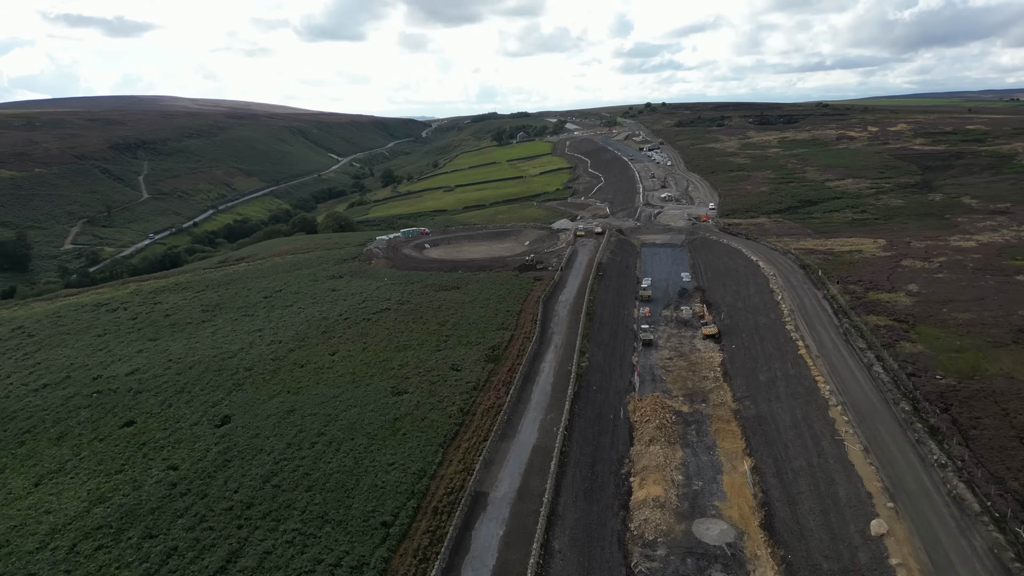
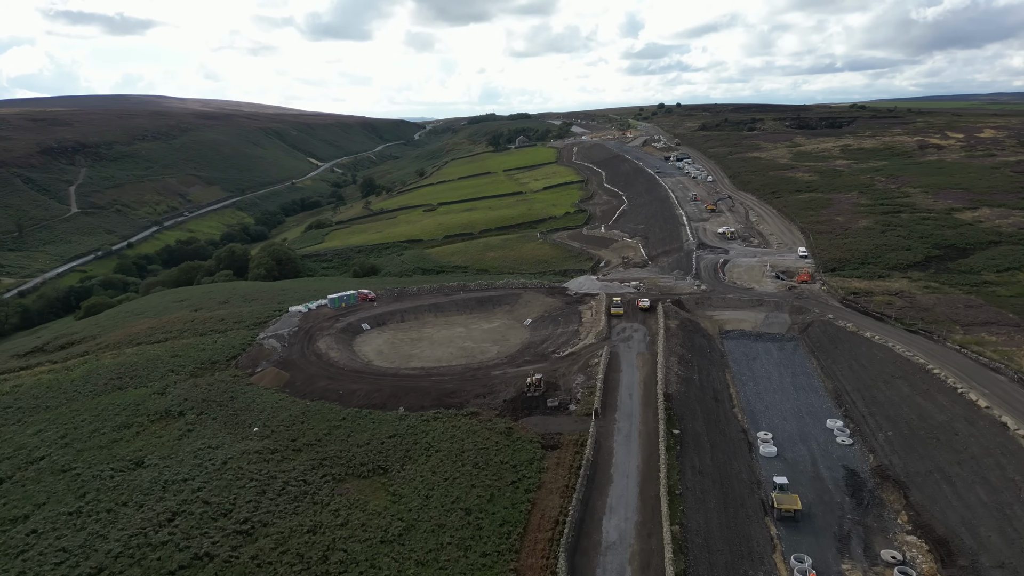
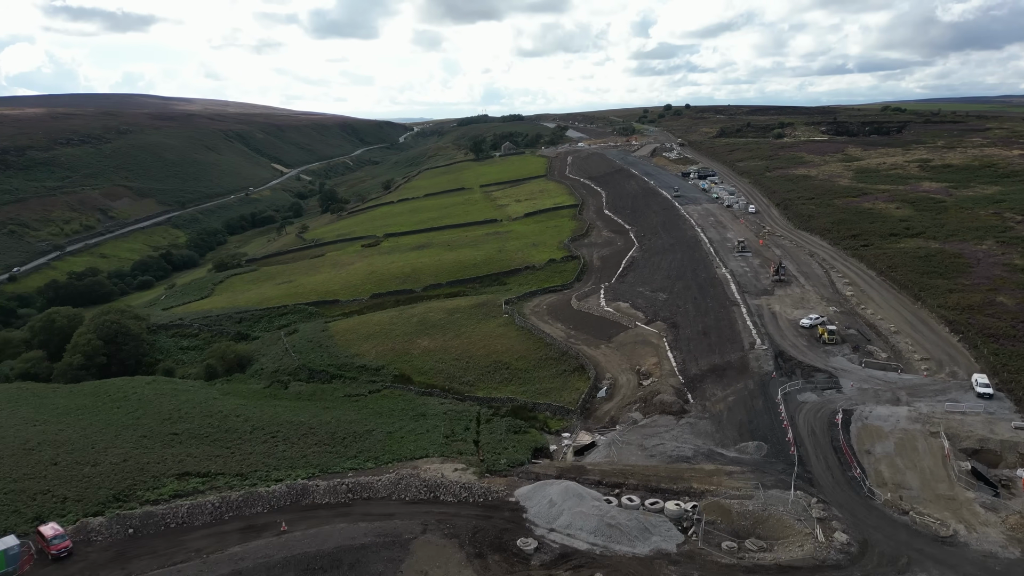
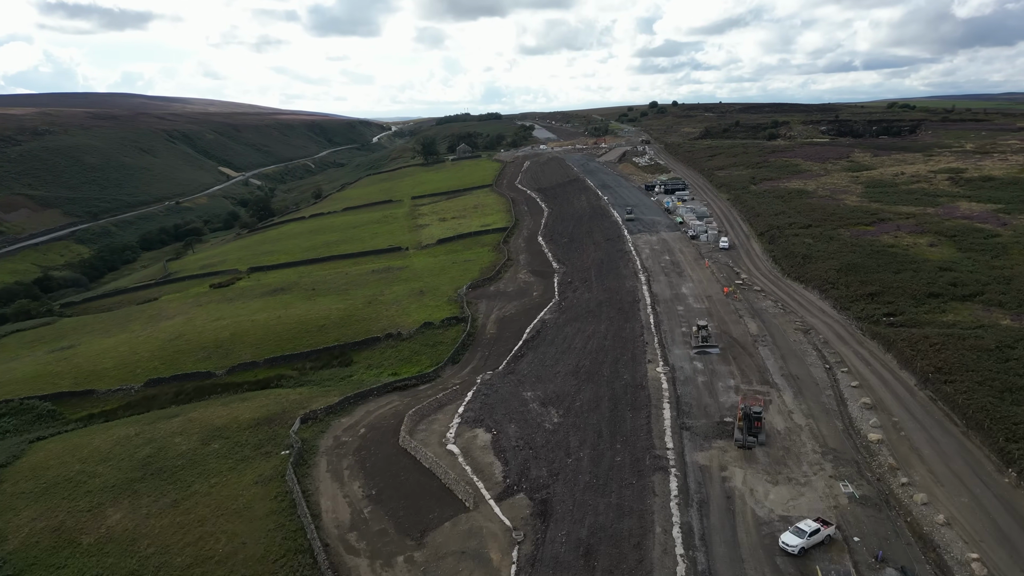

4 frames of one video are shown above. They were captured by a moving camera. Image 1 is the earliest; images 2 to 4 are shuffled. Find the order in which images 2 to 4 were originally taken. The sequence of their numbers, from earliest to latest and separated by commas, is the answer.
2, 3, 4
